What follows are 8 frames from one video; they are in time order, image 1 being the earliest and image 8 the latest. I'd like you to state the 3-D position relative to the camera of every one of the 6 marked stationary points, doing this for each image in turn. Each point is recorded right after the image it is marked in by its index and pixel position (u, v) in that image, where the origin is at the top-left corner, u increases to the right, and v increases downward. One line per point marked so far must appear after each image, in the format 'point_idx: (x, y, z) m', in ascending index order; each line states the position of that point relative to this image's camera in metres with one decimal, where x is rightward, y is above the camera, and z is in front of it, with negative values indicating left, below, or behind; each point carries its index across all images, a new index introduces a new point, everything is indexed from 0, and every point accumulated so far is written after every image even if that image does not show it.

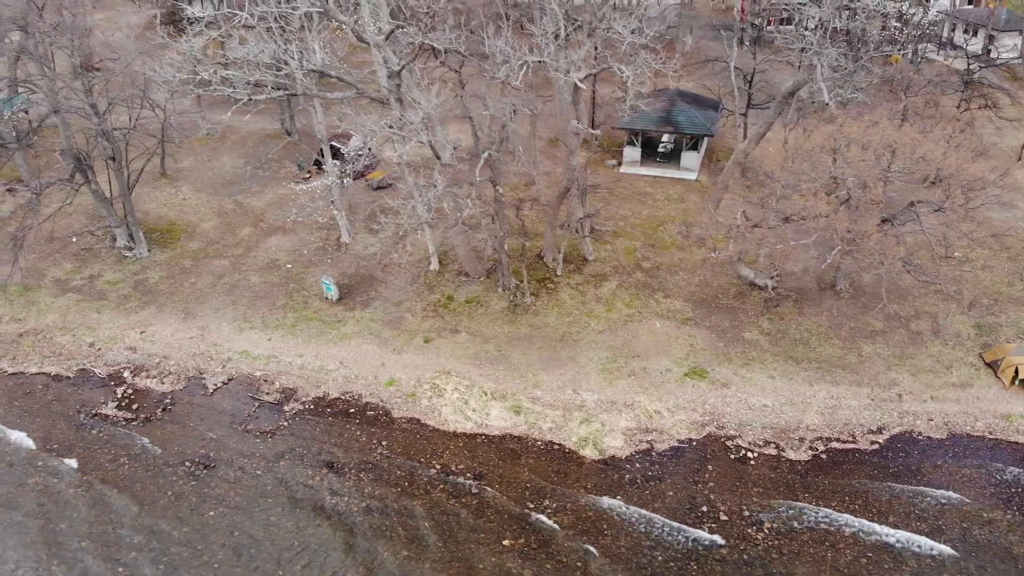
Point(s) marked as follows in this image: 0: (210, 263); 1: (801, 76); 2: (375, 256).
0: (-6.6, +0.6, +17.4) m
1: (+5.4, +4.0, +14.8) m
2: (-3.1, +0.8, +17.4) m
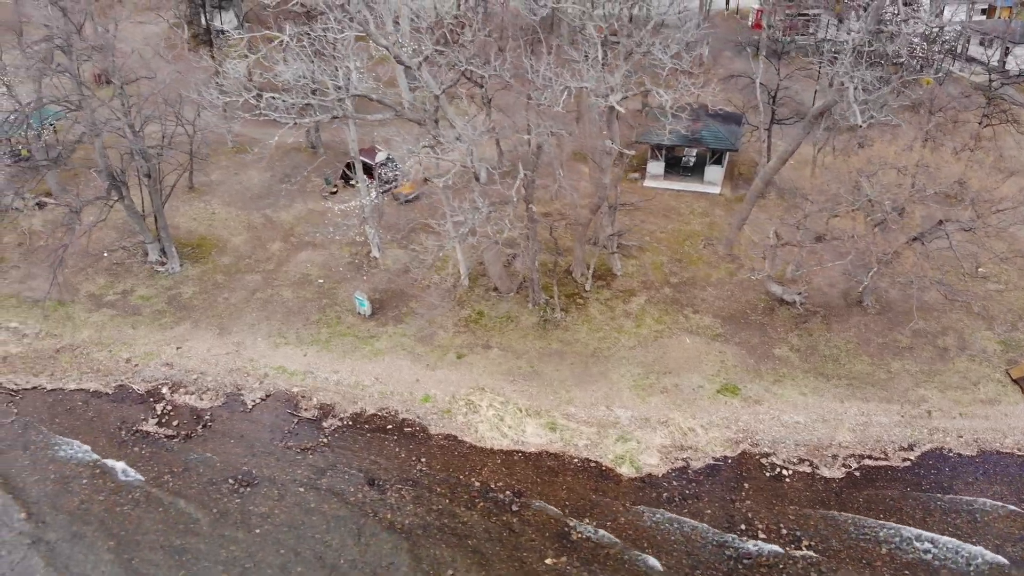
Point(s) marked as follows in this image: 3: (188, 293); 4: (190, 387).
0: (-6.0, +0.2, +17.5) m
1: (+6.0, +3.6, +14.9) m
2: (-2.5, +0.5, +17.6) m
3: (-7.0, -0.1, +17.1) m
4: (-6.1, -1.9, +15.0) m
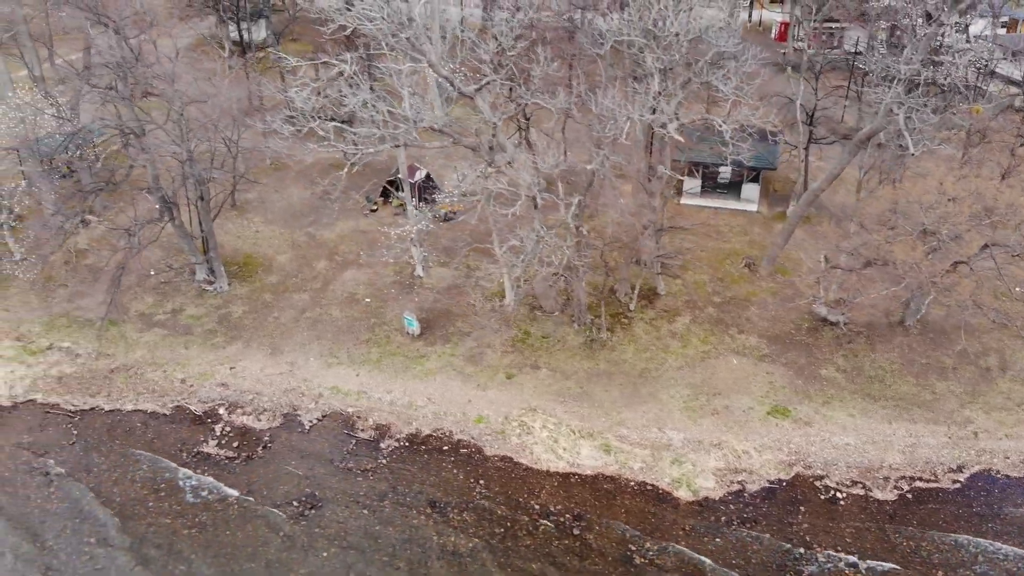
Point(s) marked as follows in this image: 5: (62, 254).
0: (-5.0, -0.2, +17.7) m
1: (+7.1, +3.2, +15.2) m
2: (-1.5, +0.1, +17.7) m
3: (-6.0, -0.5, +17.3) m
4: (-5.1, -2.3, +15.2) m
5: (-10.7, +0.8, +18.9) m
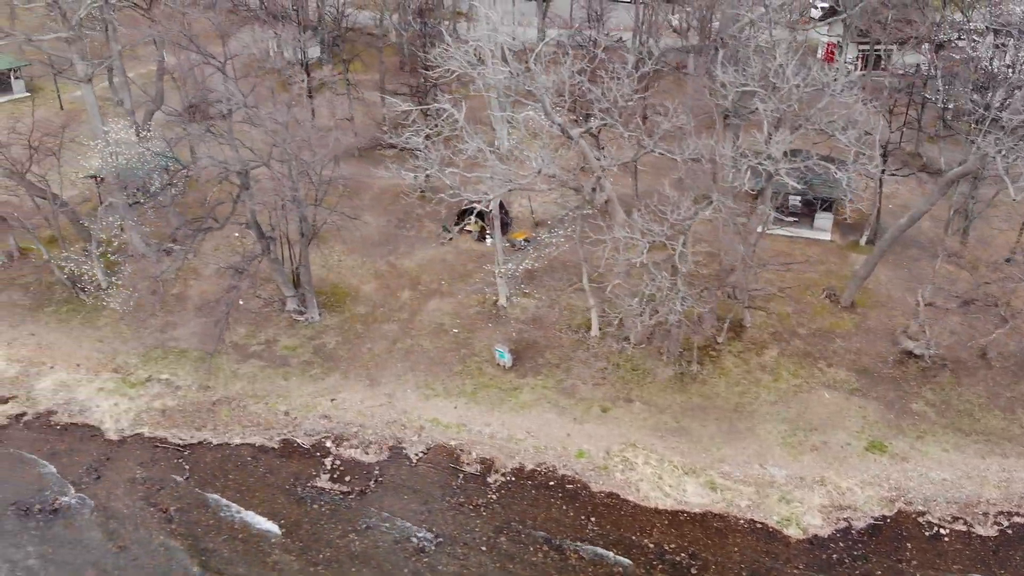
0: (-3.0, -0.9, +18.0) m
1: (+9.0, +2.5, +15.5) m
2: (+0.5, -0.6, +18.0) m
3: (-4.0, -1.2, +17.5) m
4: (-3.1, -3.0, +15.4) m
5: (-8.8, +0.1, +19.1) m
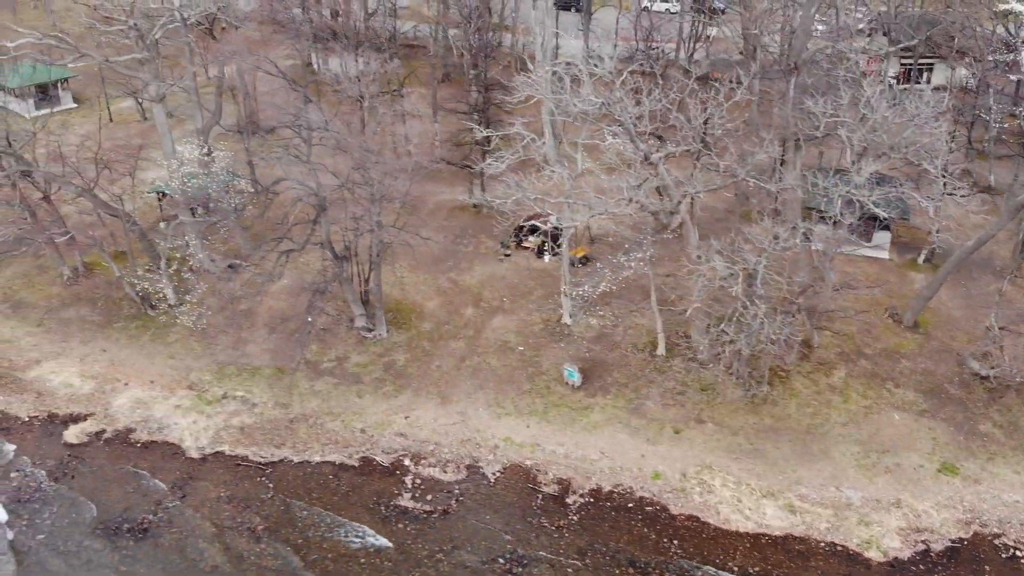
0: (-1.5, -1.3, +18.2) m
1: (+10.6, +2.0, +15.6) m
2: (+2.0, -1.1, +18.2) m
3: (-2.5, -1.6, +17.8) m
4: (-1.6, -3.4, +15.7) m
5: (-7.2, -0.3, +19.4) m
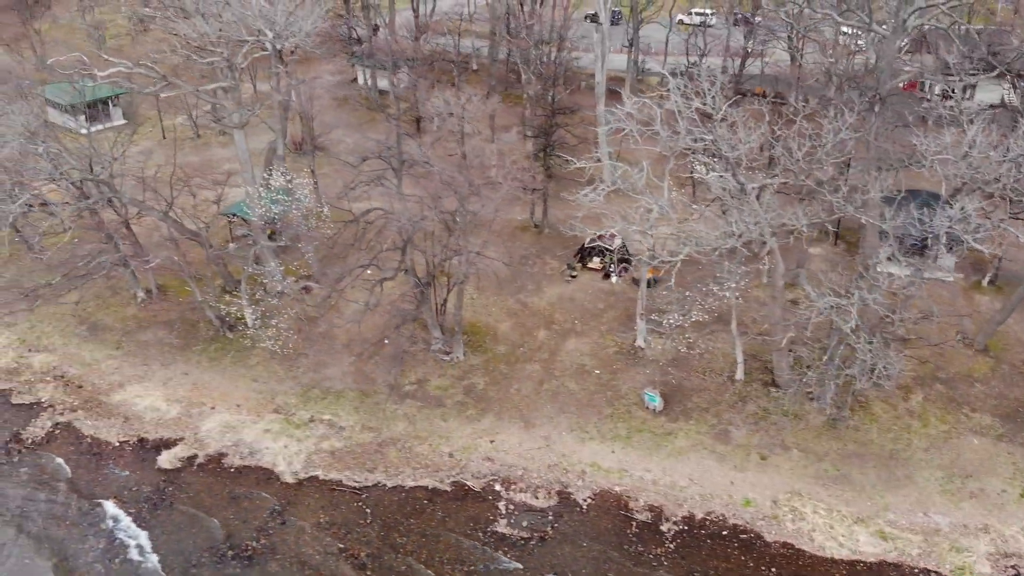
0: (+0.3, -1.9, +18.5) m
1: (+12.4, +1.4, +15.9) m
2: (+3.8, -1.6, +18.5) m
3: (-0.7, -2.2, +18.0) m
4: (+0.2, -4.0, +16.0) m
5: (-5.4, -0.8, +19.6) m
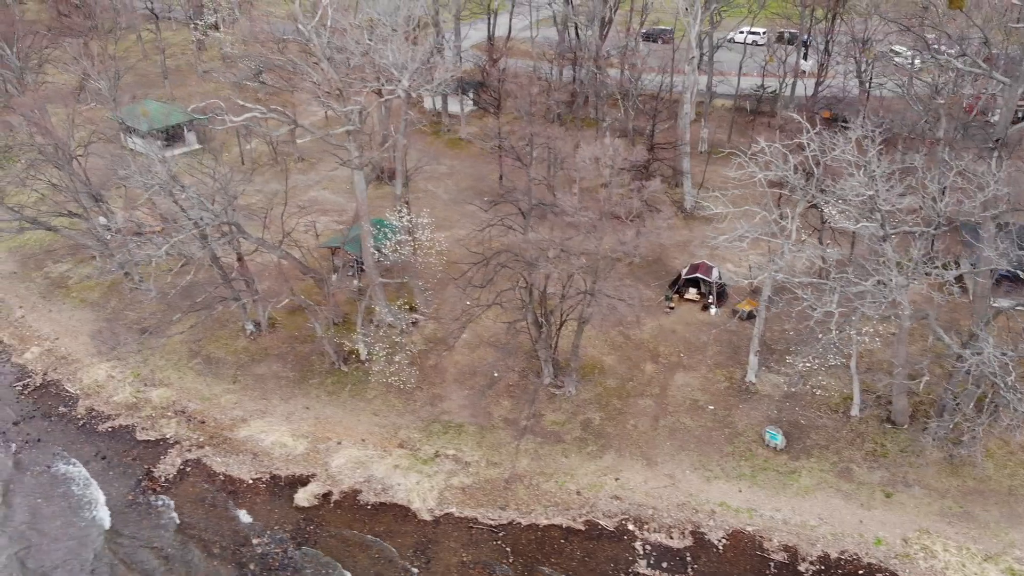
0: (+3.0, -2.8, +18.9) m
1: (+15.1, +0.6, +16.4) m
2: (+6.5, -2.5, +19.0) m
3: (+2.0, -3.1, +18.5) m
4: (+2.9, -4.9, +16.4) m
5: (-2.7, -1.7, +20.0) m
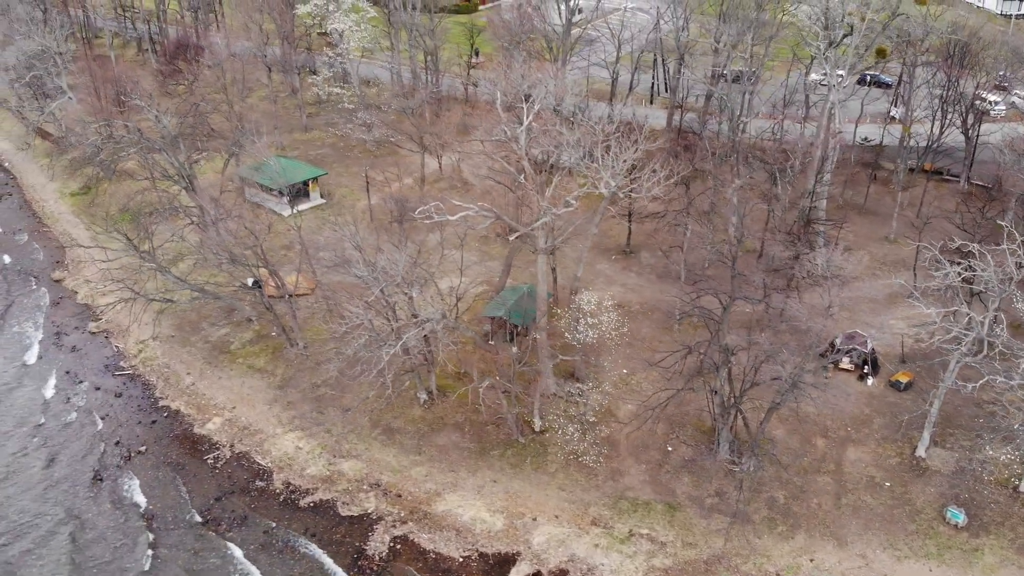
0: (+7.7, -4.8, +19.9) m
1: (+19.7, -1.4, +17.3) m
2: (+11.2, -4.5, +20.0) m
3: (+6.7, -5.2, +19.5) m
4: (+7.6, -7.0, +17.5) m
5: (+1.9, -3.8, +21.1) m
